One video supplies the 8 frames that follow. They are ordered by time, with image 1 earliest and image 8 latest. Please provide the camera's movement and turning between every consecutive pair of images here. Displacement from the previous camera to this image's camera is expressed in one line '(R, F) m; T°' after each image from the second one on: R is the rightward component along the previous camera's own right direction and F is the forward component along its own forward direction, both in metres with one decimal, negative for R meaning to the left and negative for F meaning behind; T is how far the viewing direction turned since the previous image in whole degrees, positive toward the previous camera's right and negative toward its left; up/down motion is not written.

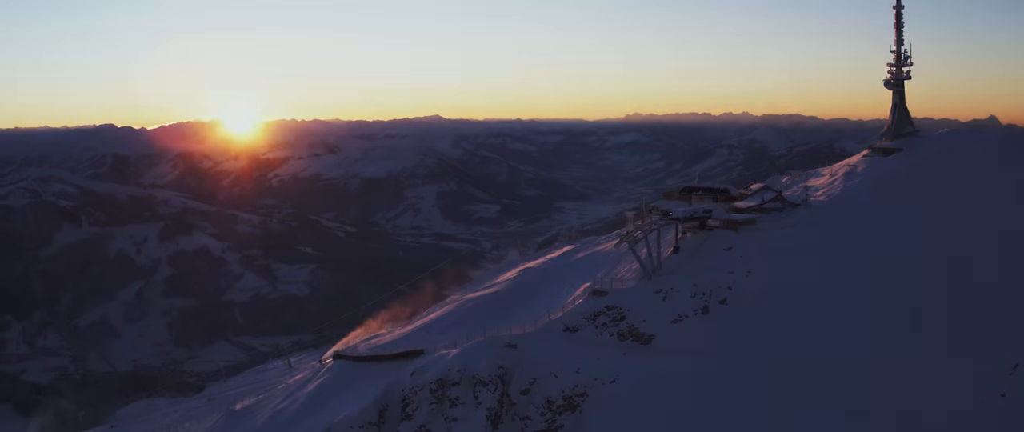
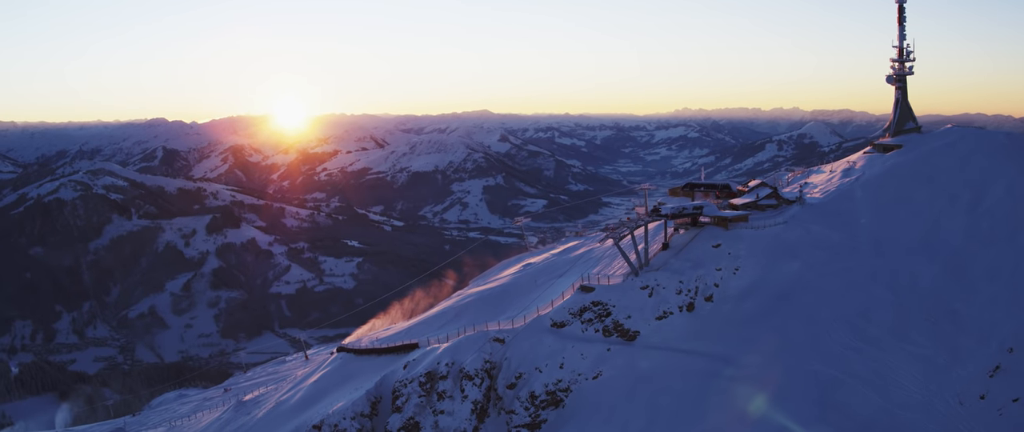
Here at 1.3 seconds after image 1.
(+1.3, 0.0) m; -2°
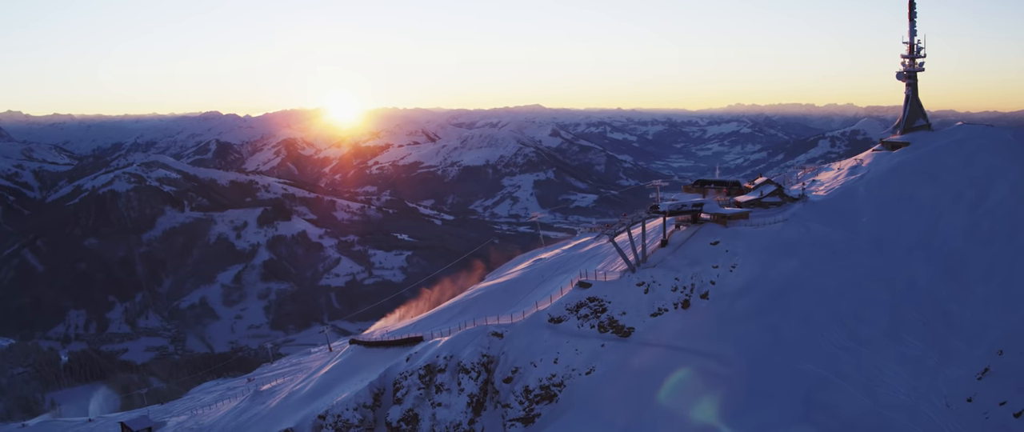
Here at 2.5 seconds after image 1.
(+1.1, -0.1) m; -2°
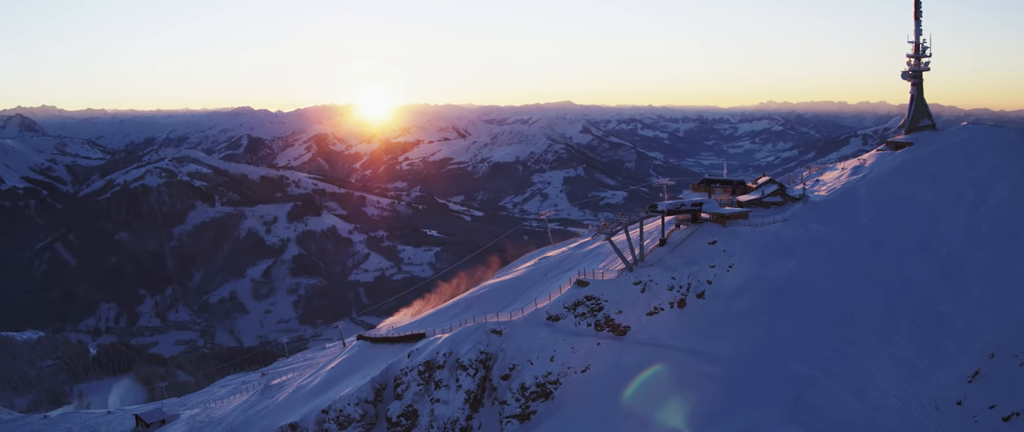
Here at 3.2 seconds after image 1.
(+0.6, -0.1) m; -1°
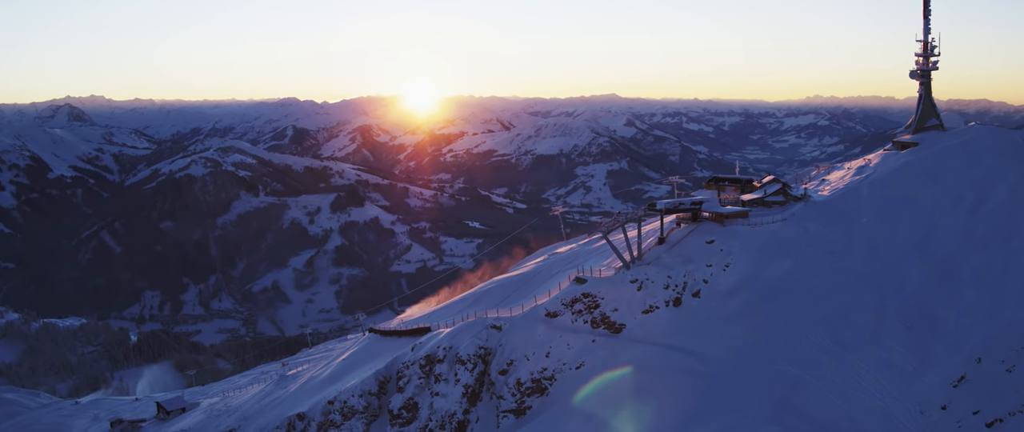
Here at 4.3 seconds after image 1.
(+0.9, -0.2) m; -2°
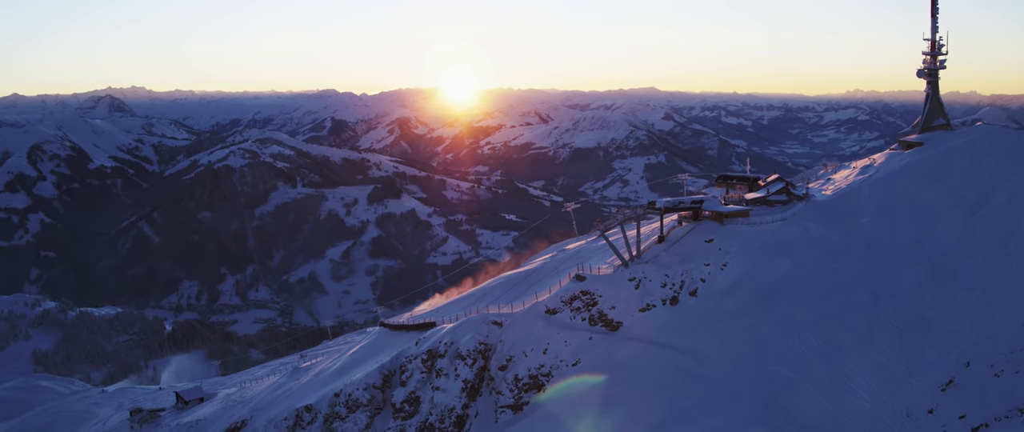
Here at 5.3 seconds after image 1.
(+0.7, -0.2) m; -2°
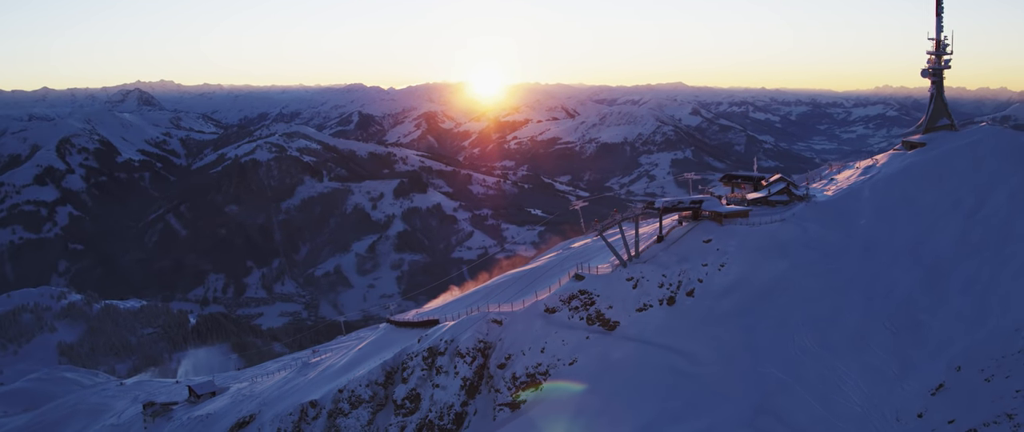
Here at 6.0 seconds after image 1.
(+0.6, -0.1) m; -1°
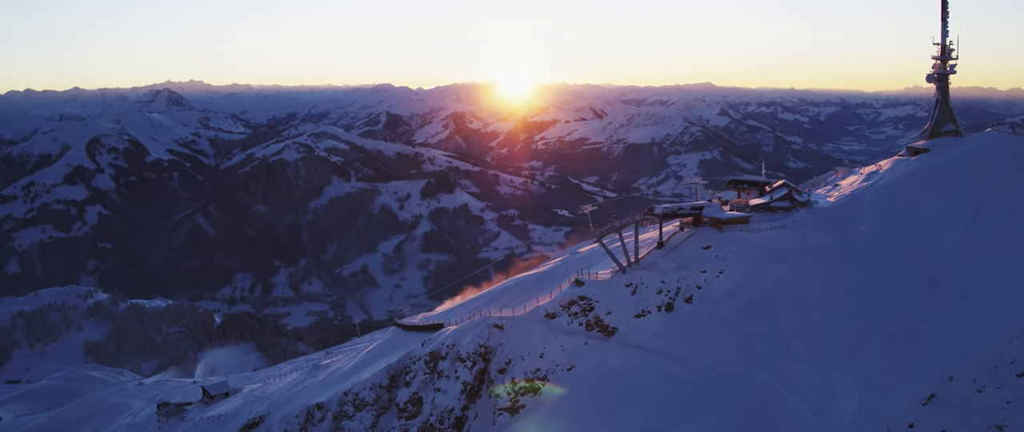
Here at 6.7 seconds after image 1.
(+0.6, -0.1) m; -1°
